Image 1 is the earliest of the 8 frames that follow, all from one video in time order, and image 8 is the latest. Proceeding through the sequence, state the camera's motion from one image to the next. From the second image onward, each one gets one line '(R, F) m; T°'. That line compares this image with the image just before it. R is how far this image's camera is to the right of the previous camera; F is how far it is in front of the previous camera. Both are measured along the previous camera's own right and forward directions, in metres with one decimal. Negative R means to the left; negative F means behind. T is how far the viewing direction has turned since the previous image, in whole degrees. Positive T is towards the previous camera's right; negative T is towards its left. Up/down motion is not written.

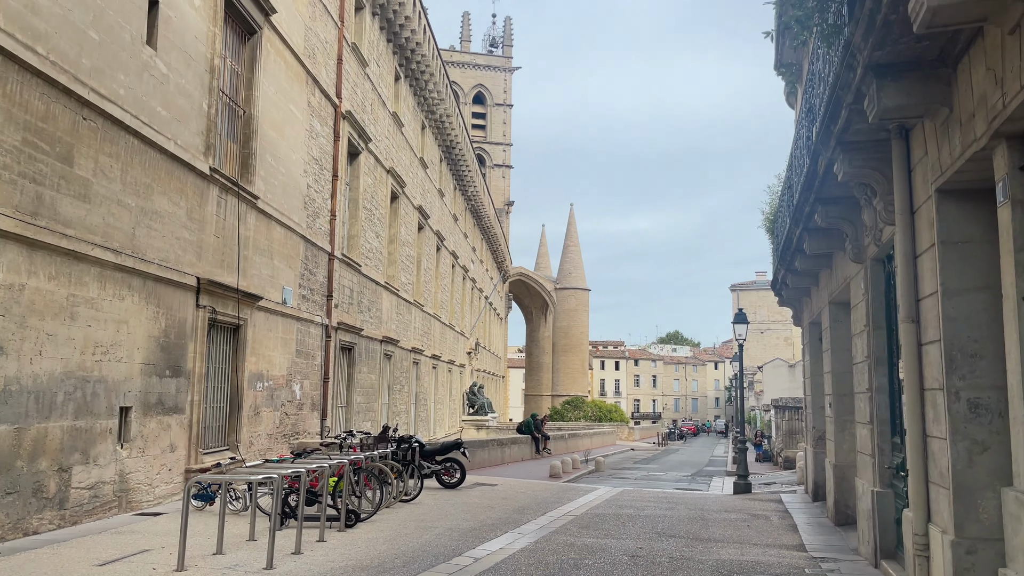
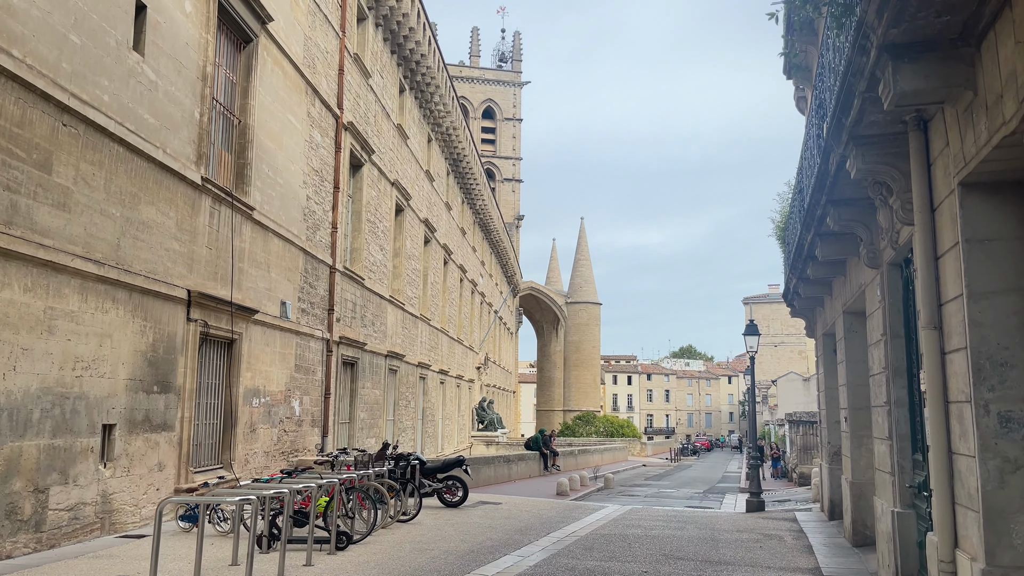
(+0.1, +0.4) m; -1°
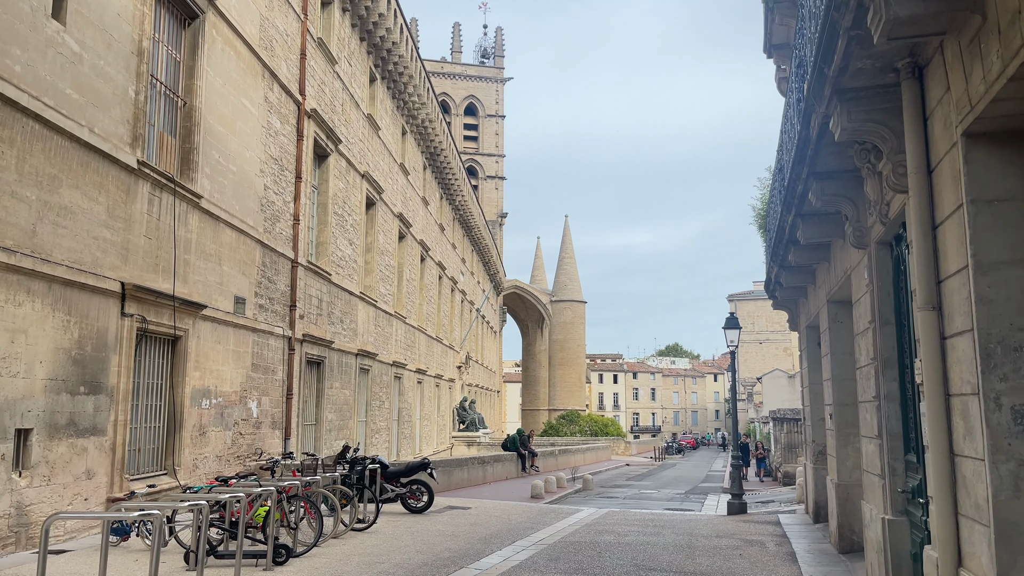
(+0.3, +0.7) m; +1°
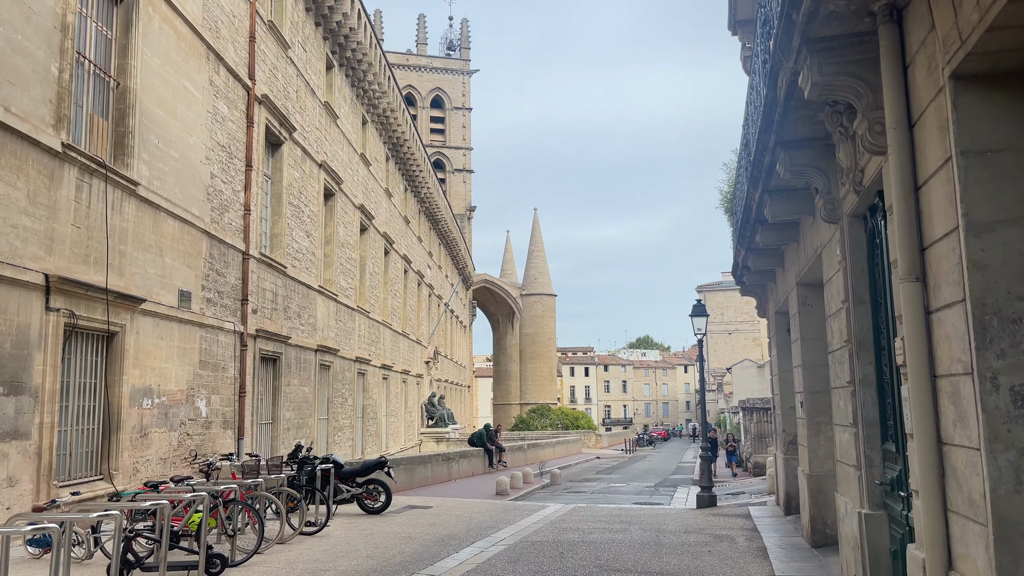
(+0.2, +0.5) m; +2°
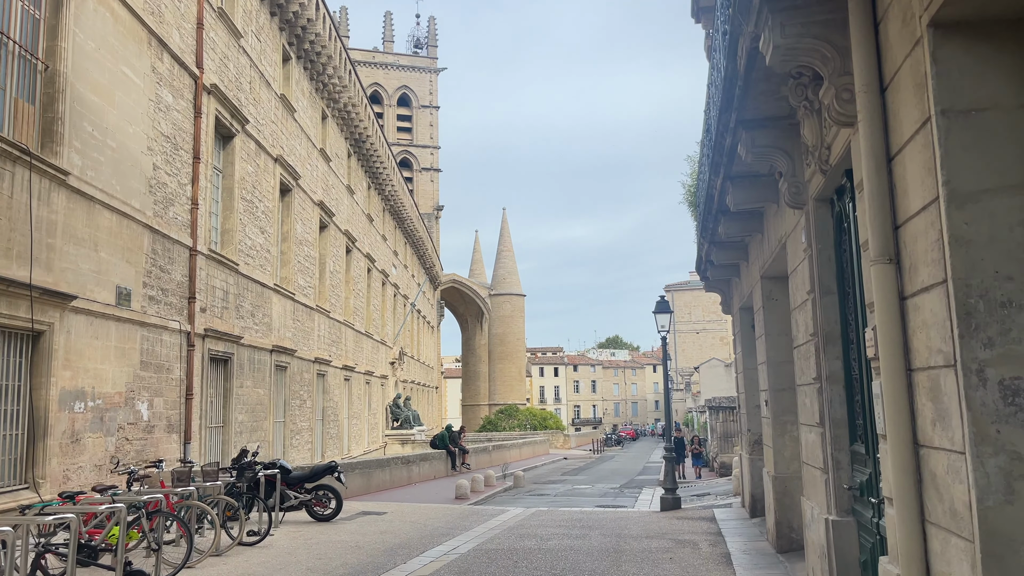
(+0.2, +0.5) m; +2°
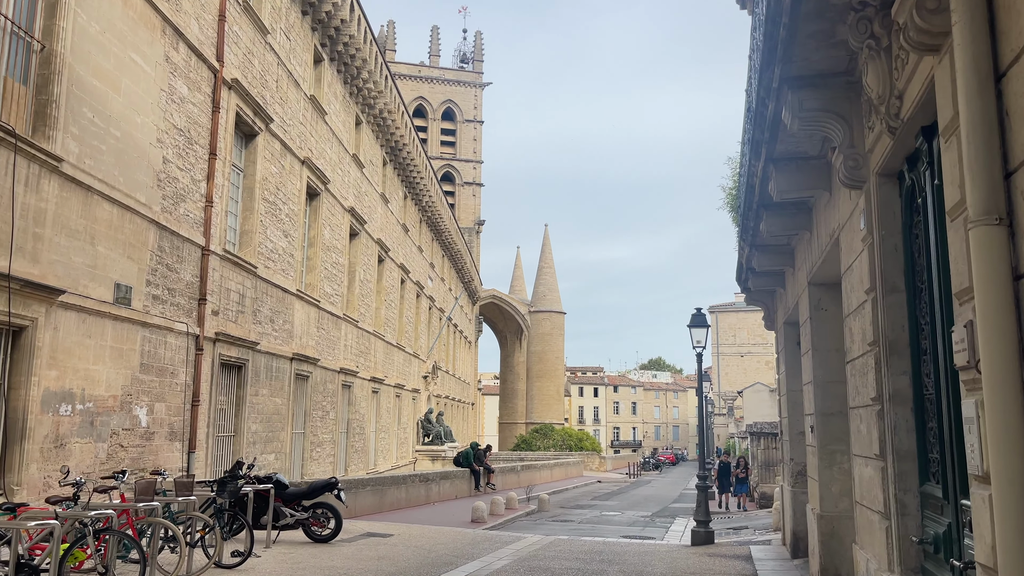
(+0.3, +0.9) m; -3°
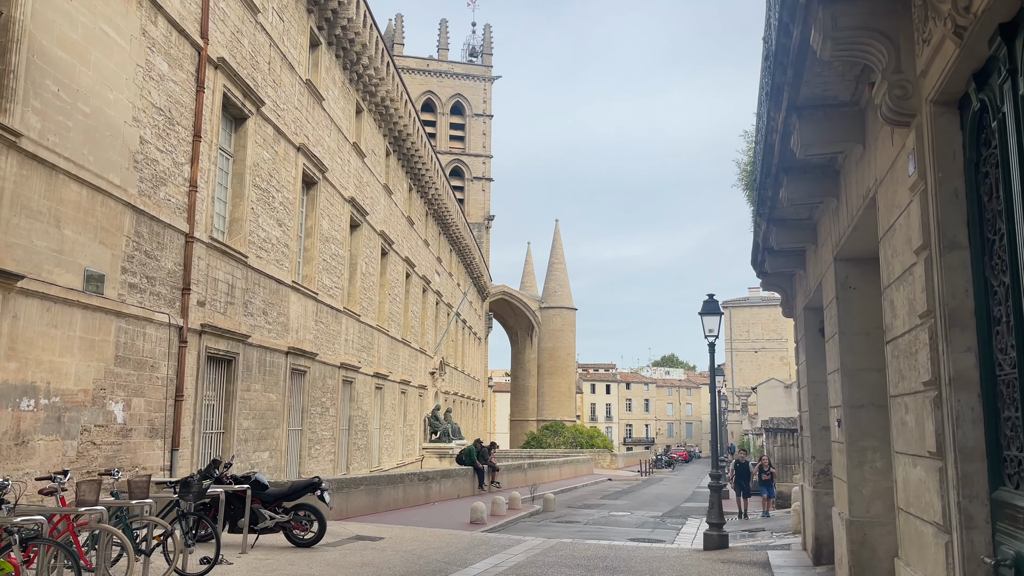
(+0.2, +0.8) m; -1°
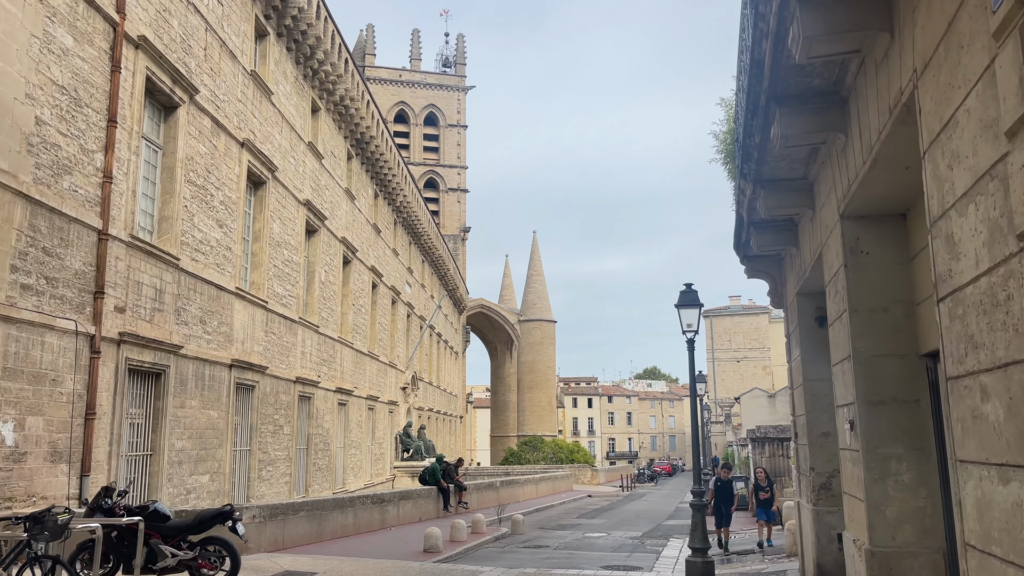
(+0.4, +1.4) m; +1°
